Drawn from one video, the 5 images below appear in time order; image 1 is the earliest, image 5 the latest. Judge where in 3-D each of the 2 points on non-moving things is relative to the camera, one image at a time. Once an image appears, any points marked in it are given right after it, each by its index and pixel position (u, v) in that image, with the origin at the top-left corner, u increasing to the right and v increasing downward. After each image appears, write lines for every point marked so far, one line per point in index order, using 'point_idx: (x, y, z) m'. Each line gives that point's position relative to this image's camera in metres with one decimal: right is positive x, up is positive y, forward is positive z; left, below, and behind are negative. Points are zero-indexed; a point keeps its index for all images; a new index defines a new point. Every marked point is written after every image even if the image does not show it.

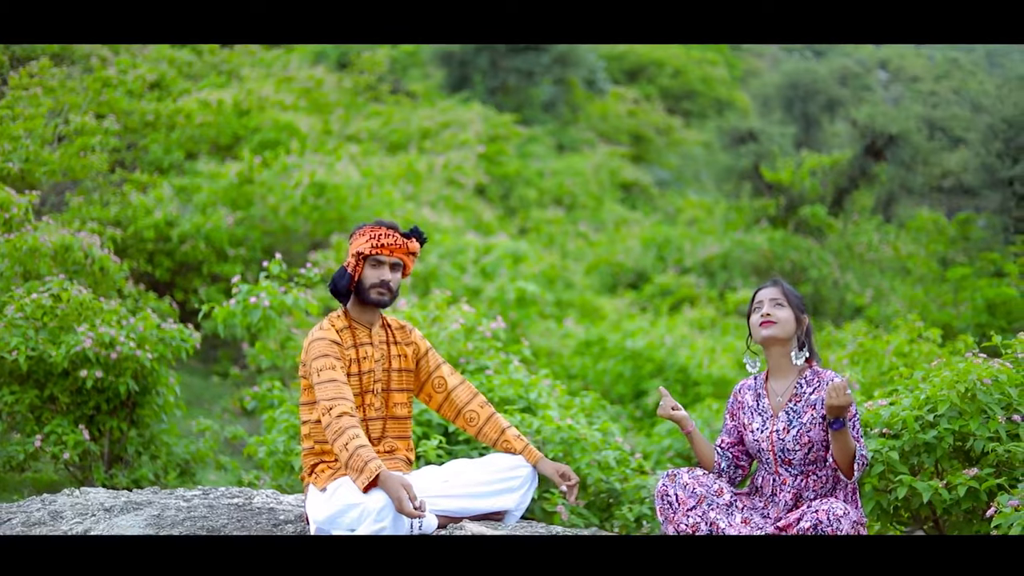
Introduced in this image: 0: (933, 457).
0: (+1.0, -0.4, +5.4) m
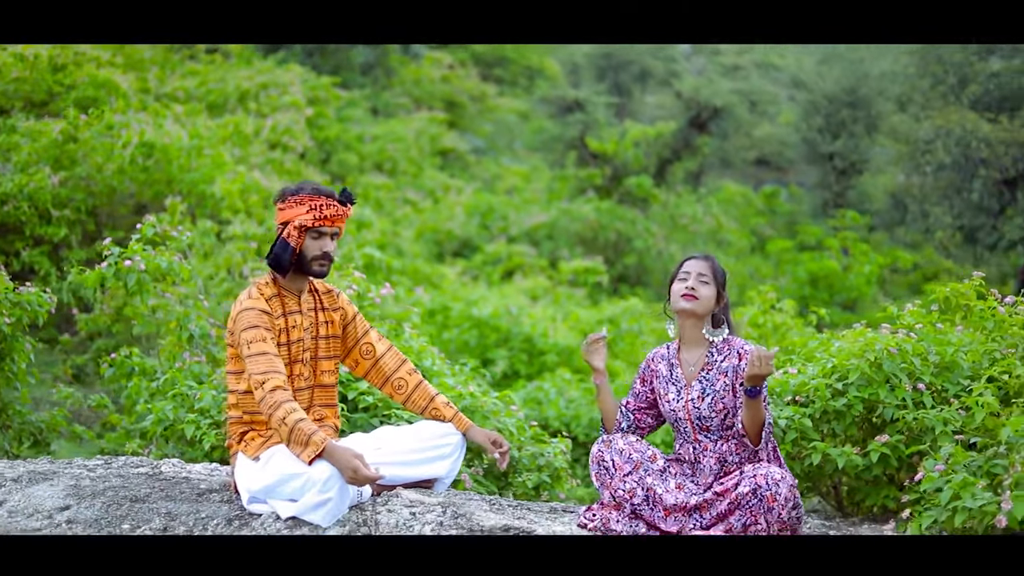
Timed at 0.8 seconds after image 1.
0: (+0.8, -0.3, +5.4) m
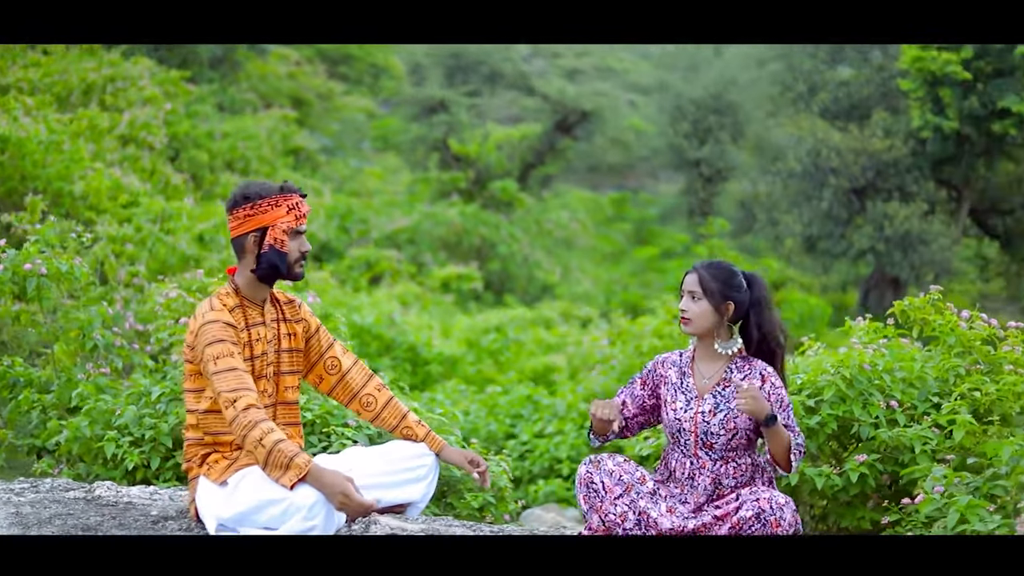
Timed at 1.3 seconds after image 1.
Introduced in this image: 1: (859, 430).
0: (+0.7, -0.4, +5.3) m
1: (+0.8, -0.3, +5.3) m
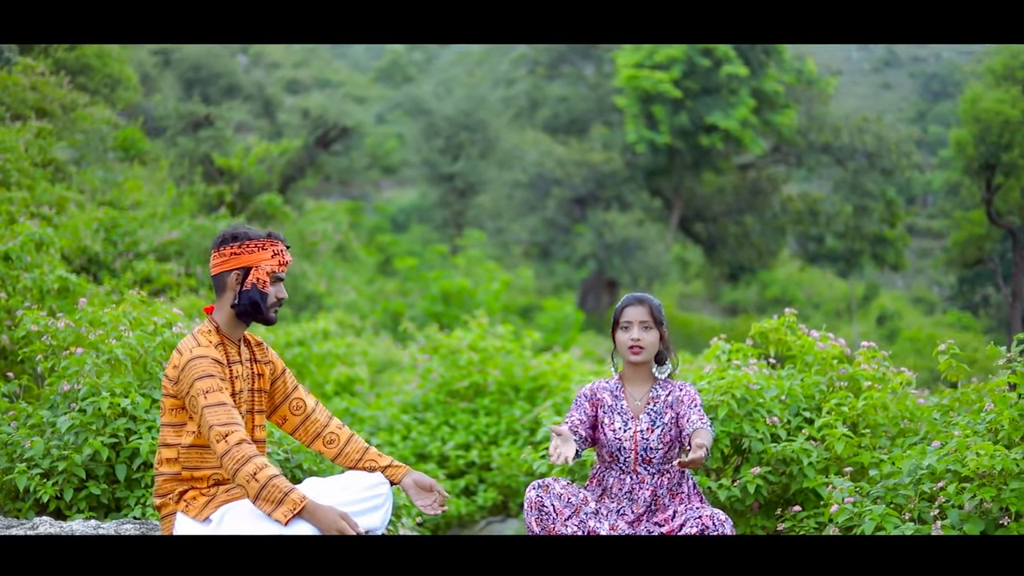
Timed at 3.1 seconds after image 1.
0: (+0.5, -0.4, +5.8) m
1: (+0.6, -0.4, +5.8) m
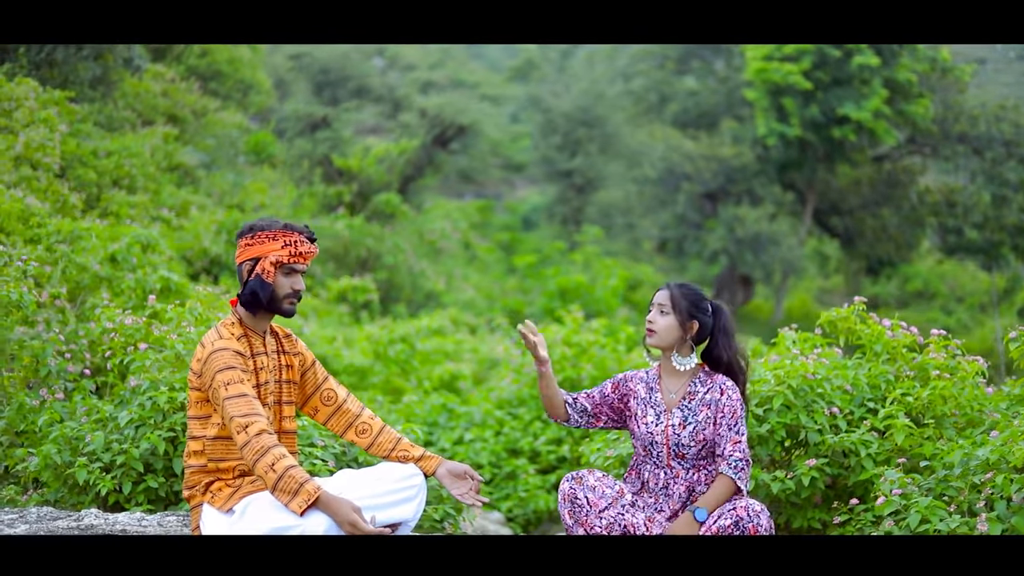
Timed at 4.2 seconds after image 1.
0: (+0.6, -0.4, +5.7) m
1: (+0.7, -0.4, +5.7) m
